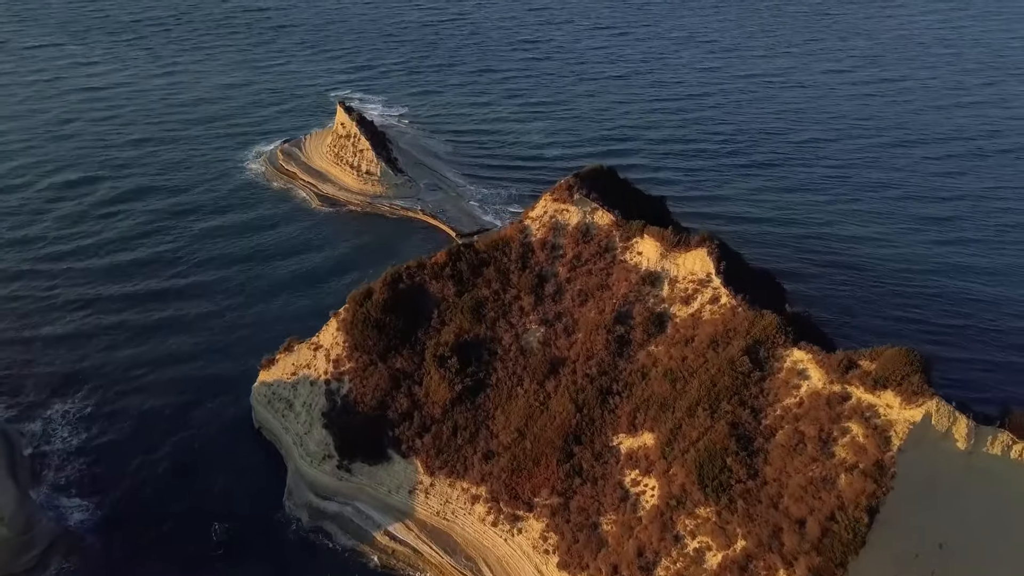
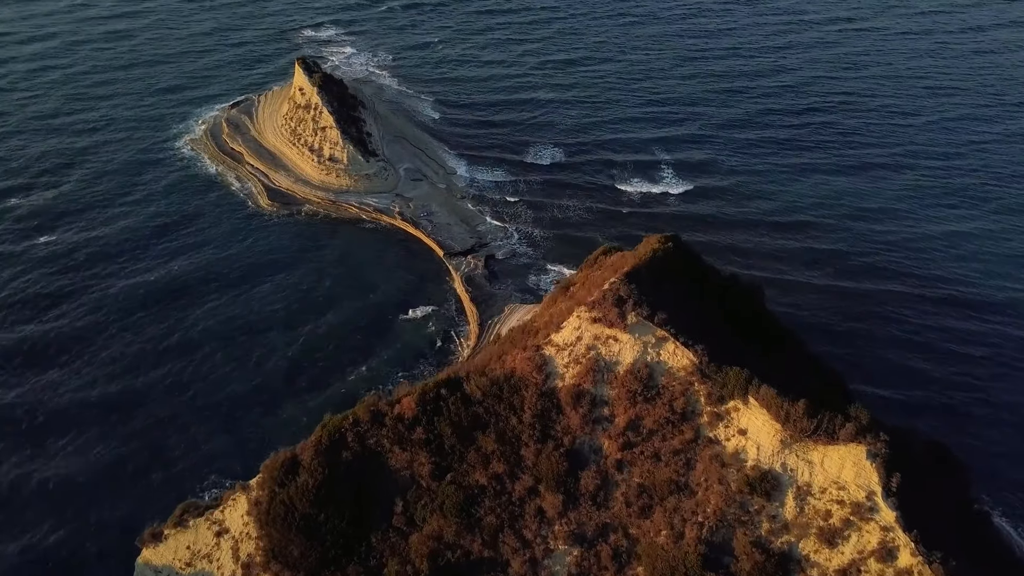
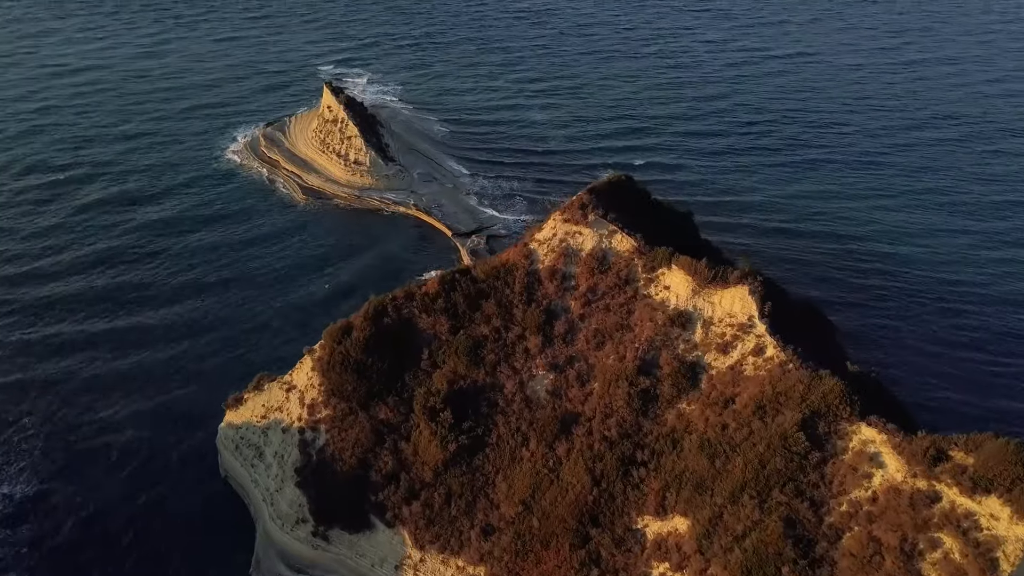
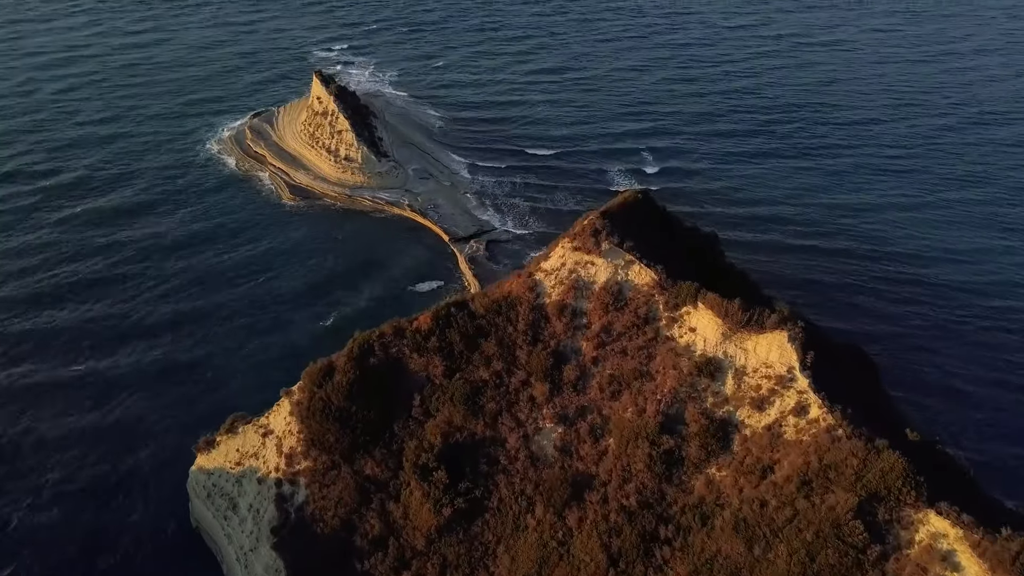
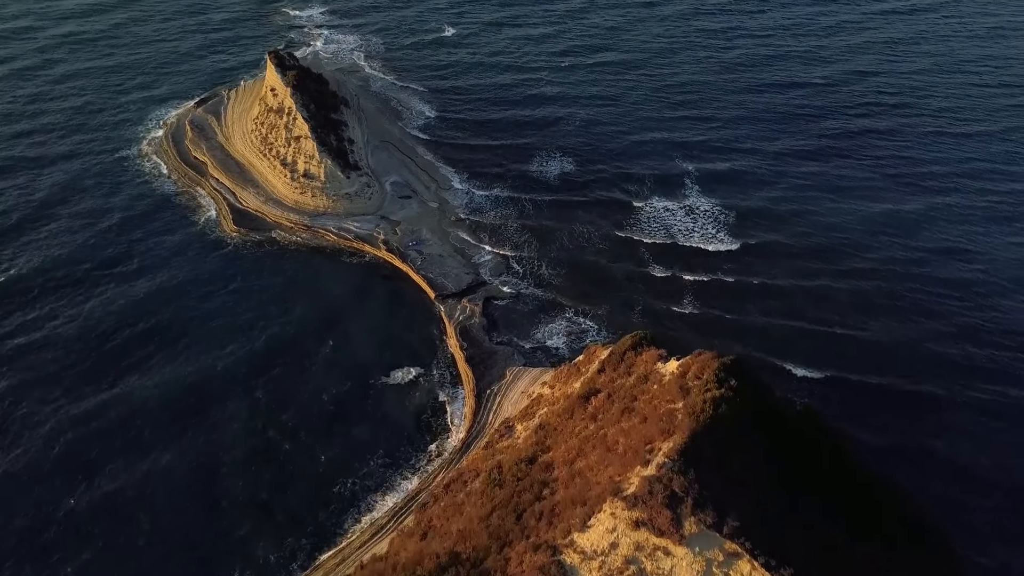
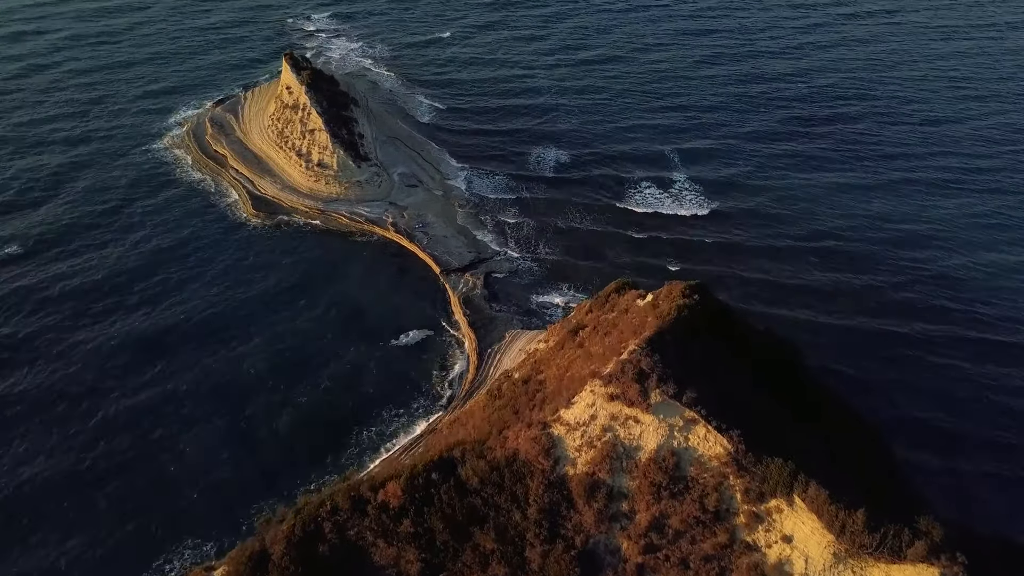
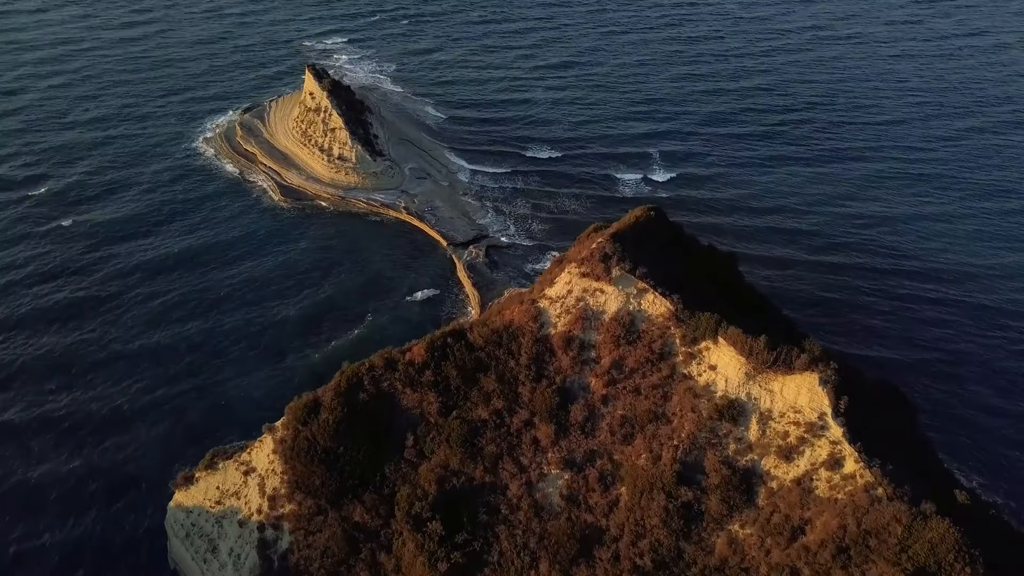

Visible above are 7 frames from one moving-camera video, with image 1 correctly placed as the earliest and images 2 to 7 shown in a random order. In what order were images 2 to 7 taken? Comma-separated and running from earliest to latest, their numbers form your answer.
3, 4, 7, 2, 6, 5
